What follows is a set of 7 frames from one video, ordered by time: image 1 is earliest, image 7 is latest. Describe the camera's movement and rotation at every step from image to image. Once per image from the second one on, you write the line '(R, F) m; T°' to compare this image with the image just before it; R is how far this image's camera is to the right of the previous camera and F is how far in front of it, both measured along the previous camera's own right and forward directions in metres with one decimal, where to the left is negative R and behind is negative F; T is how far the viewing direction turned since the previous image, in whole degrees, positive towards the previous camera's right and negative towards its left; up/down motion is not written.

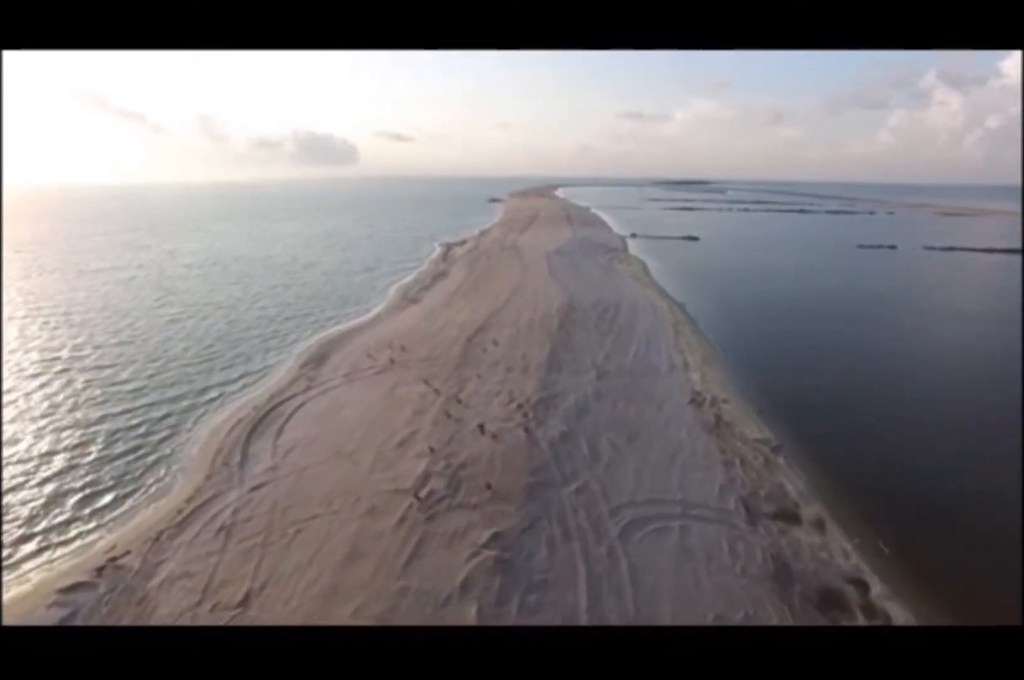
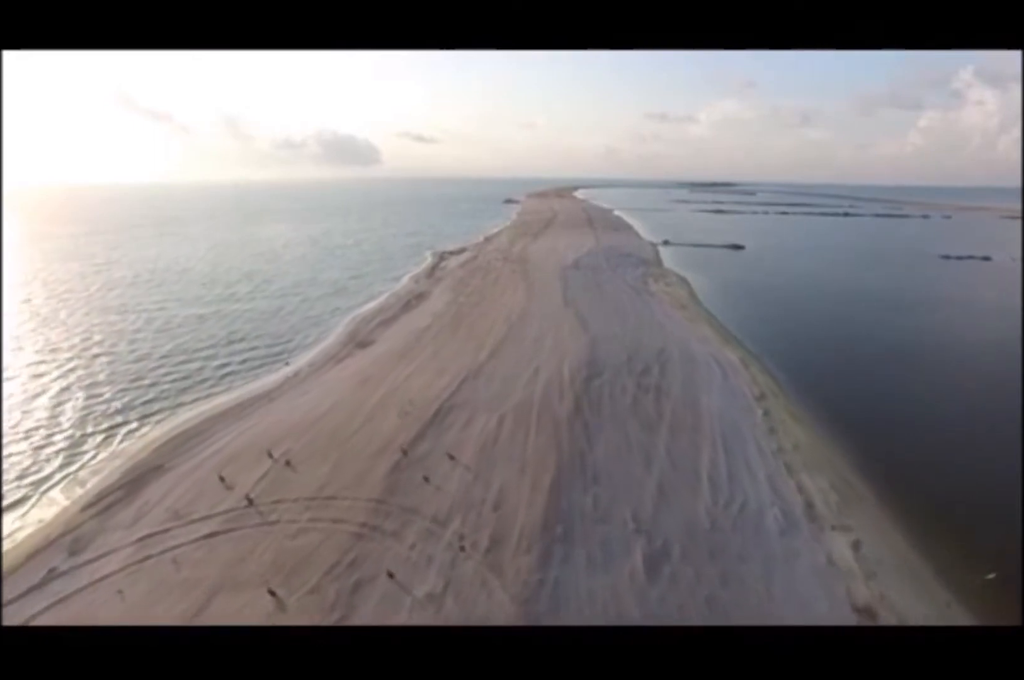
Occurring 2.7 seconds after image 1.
(+0.4, +5.1) m; -2°
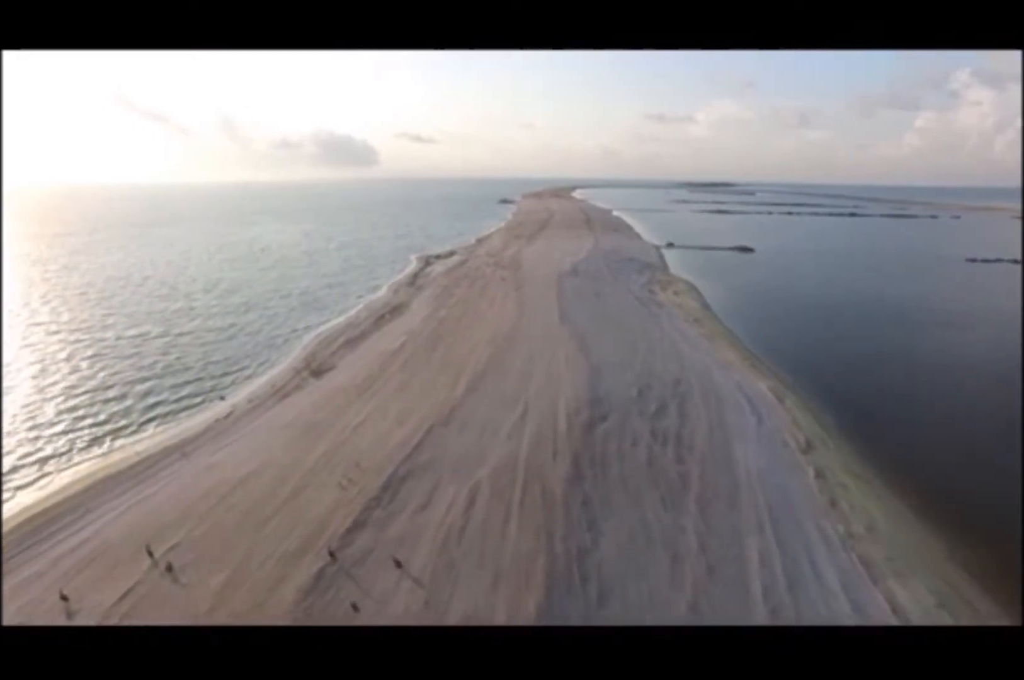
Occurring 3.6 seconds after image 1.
(+0.2, +1.8) m; 0°
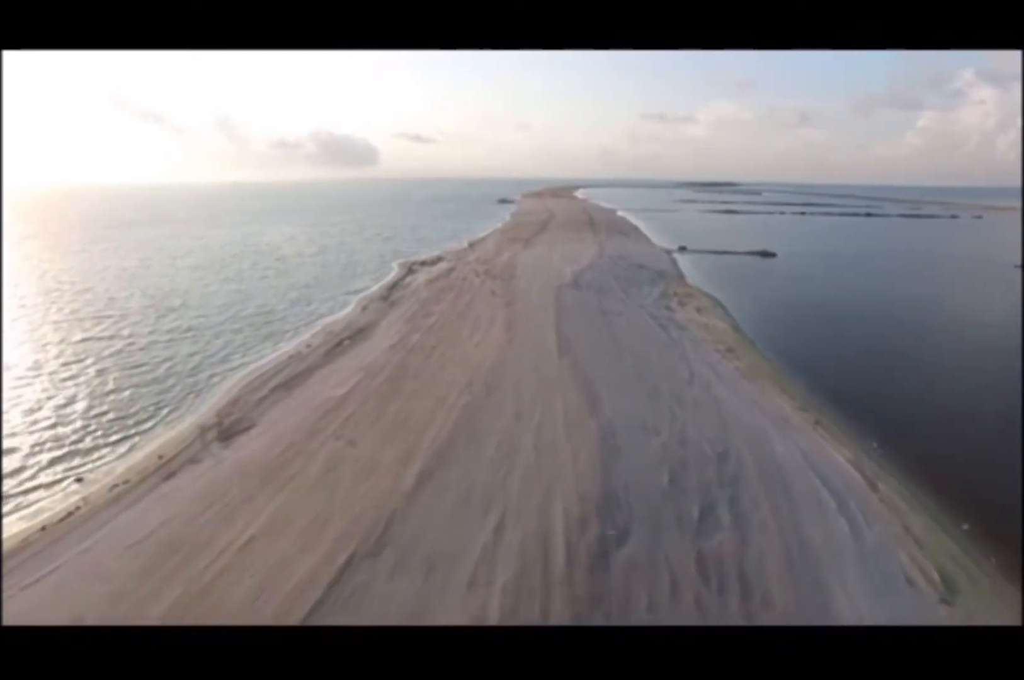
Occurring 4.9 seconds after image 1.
(+0.2, +2.5) m; 0°
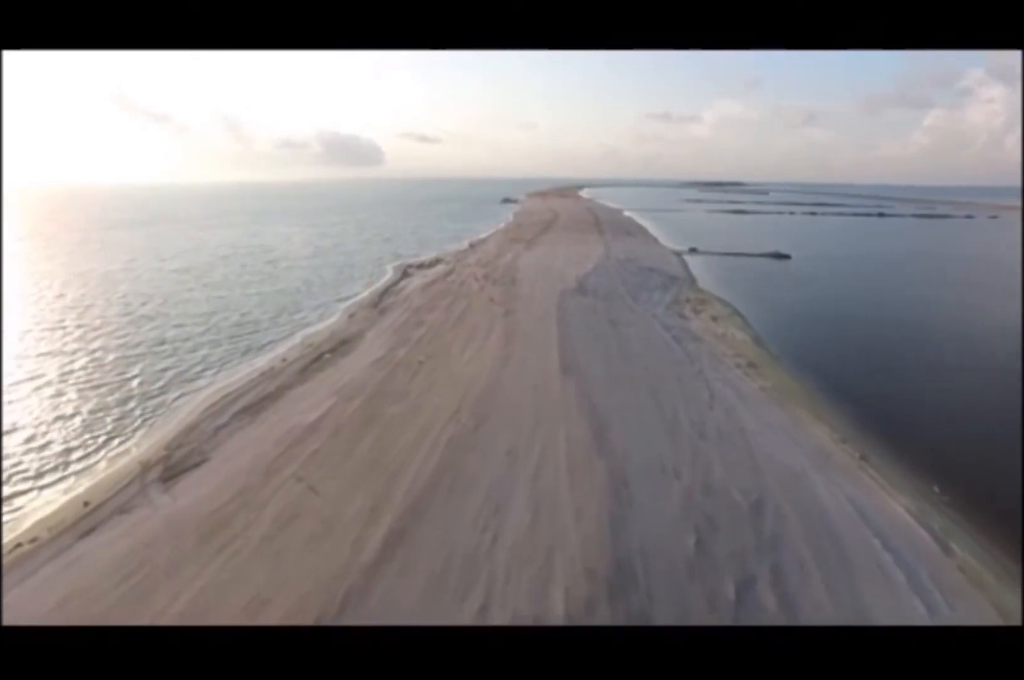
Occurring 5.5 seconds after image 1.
(+0.1, +1.0) m; 0°
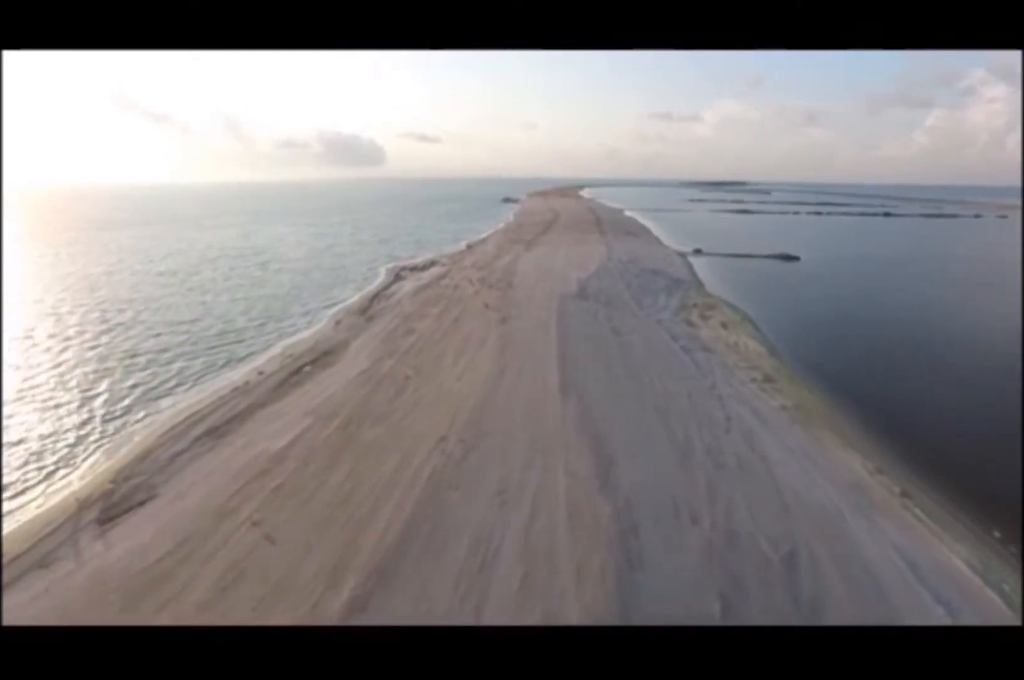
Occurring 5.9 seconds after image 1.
(+0.1, +0.8) m; 0°
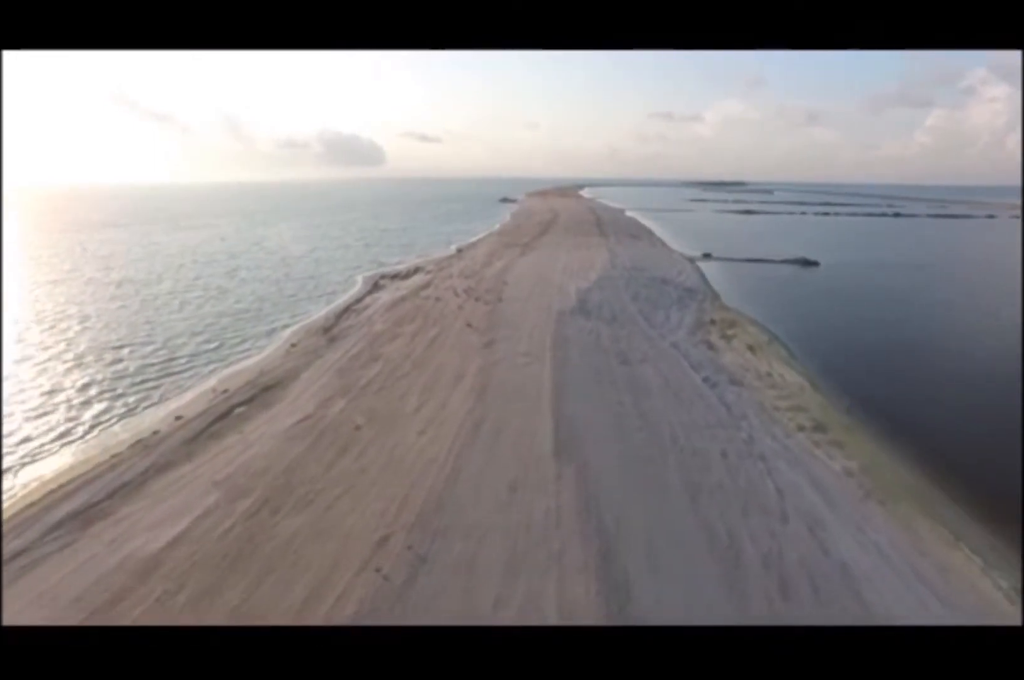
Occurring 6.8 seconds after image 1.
(+0.2, +1.8) m; 0°
